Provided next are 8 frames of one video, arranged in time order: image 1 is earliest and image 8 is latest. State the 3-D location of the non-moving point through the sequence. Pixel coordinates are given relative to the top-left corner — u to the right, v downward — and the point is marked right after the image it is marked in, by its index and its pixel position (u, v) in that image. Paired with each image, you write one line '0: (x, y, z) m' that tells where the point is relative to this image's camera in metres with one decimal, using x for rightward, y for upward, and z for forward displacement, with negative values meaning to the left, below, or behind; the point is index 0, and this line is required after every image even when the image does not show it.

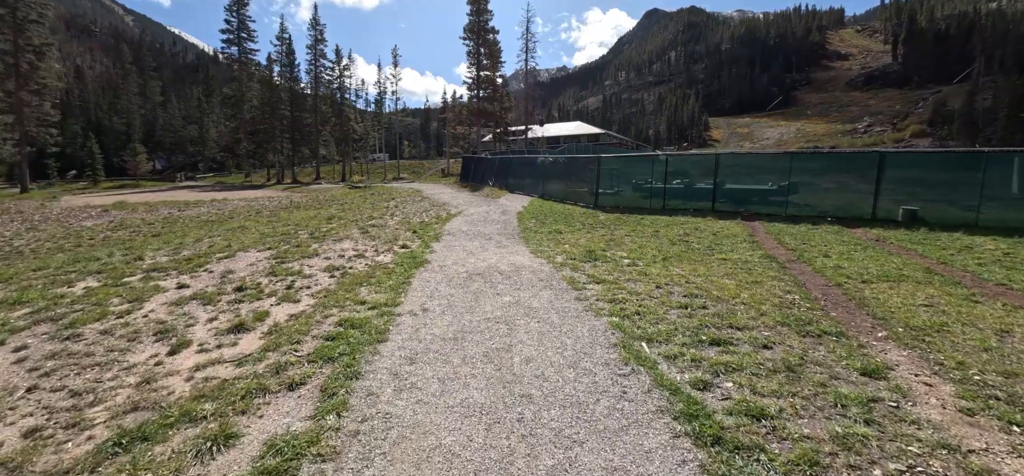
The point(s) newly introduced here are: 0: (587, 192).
0: (+3.0, +1.9, +17.3) m
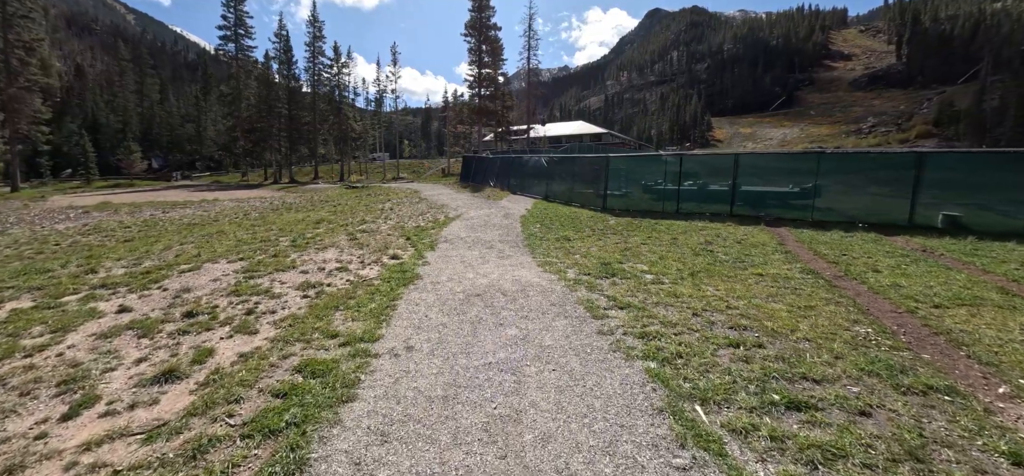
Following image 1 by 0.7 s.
0: (+3.1, +1.7, +16.3) m
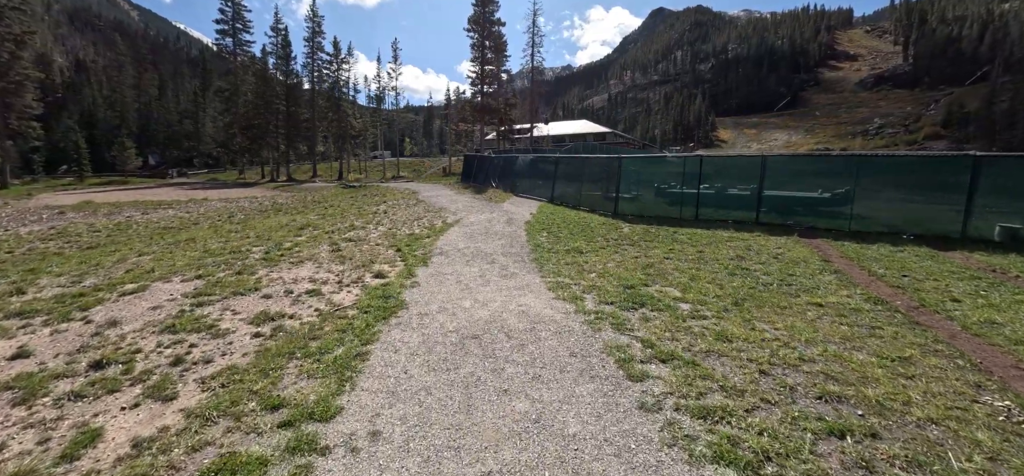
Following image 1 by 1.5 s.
0: (+3.3, +1.5, +15.1) m
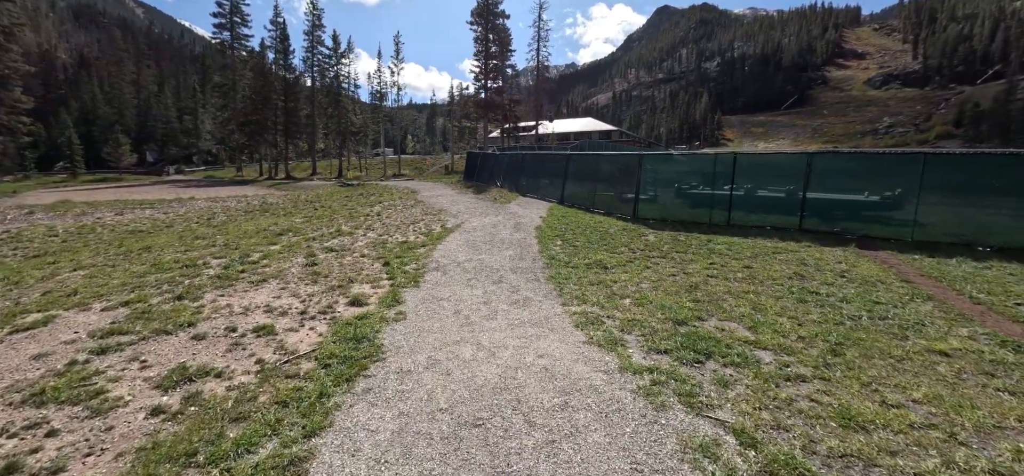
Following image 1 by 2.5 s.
0: (+3.5, +1.3, +13.7) m
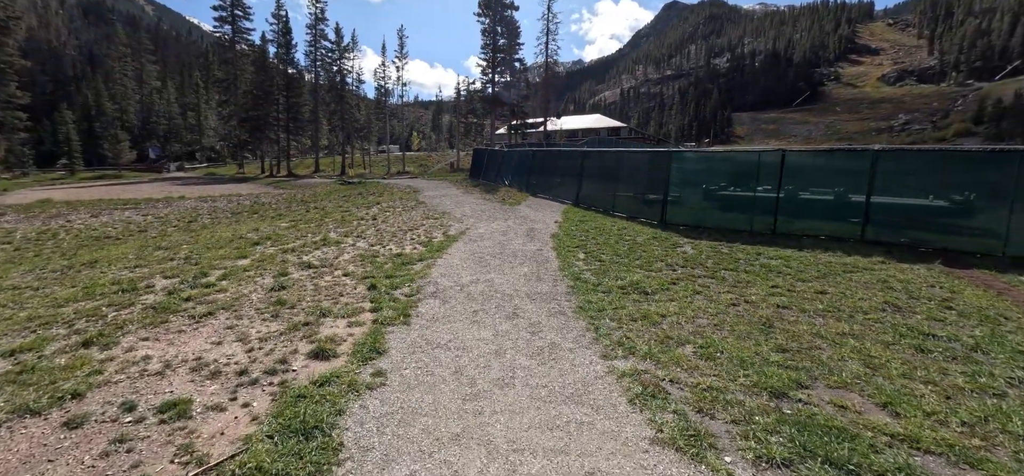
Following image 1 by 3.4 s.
0: (+3.8, +1.1, +12.2) m
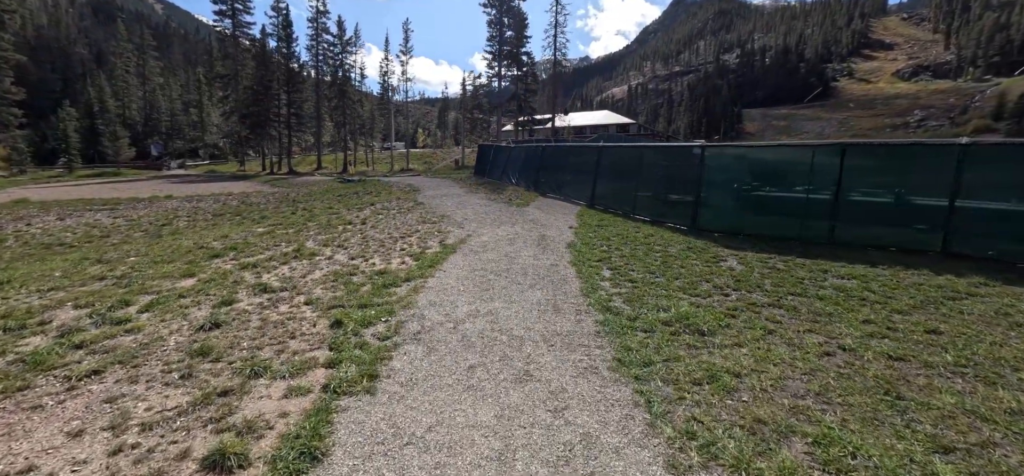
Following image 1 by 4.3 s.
0: (+4.0, +0.9, +10.7) m
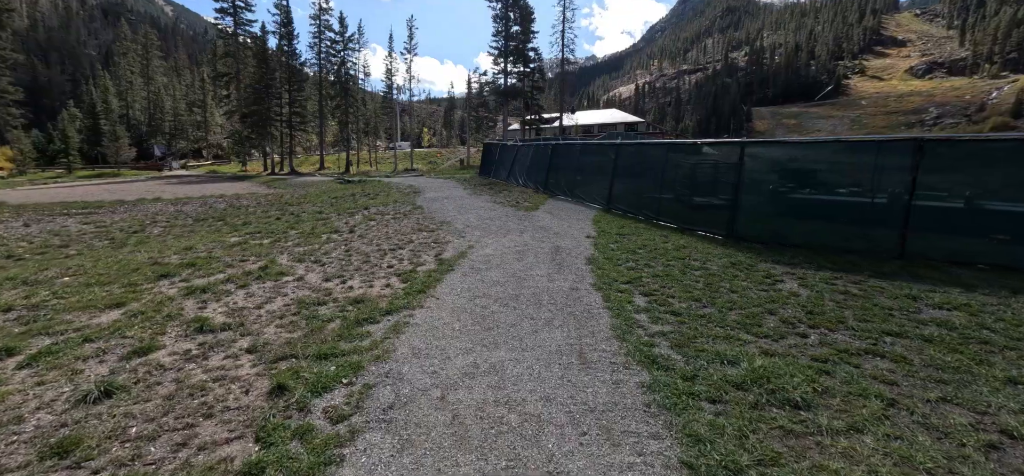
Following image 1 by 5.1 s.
0: (+4.2, +0.7, +9.4) m
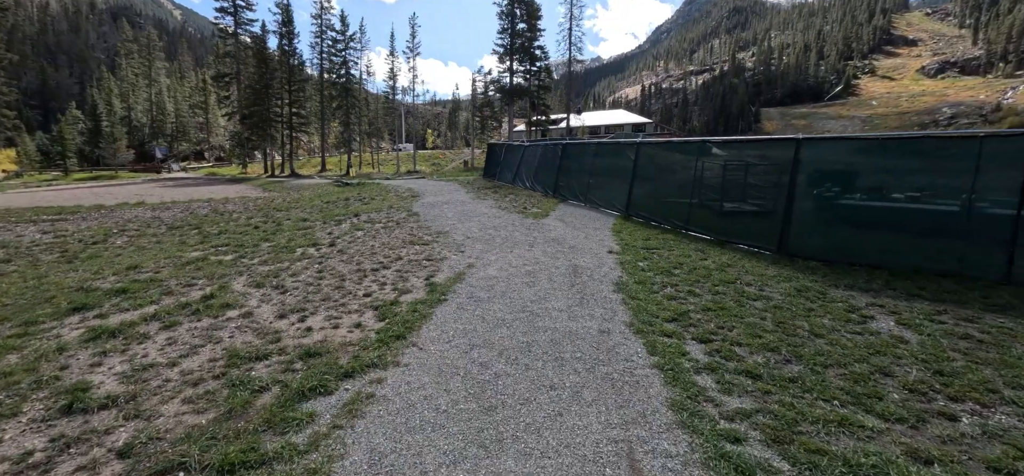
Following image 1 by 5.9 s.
0: (+4.3, +0.4, +8.0) m
